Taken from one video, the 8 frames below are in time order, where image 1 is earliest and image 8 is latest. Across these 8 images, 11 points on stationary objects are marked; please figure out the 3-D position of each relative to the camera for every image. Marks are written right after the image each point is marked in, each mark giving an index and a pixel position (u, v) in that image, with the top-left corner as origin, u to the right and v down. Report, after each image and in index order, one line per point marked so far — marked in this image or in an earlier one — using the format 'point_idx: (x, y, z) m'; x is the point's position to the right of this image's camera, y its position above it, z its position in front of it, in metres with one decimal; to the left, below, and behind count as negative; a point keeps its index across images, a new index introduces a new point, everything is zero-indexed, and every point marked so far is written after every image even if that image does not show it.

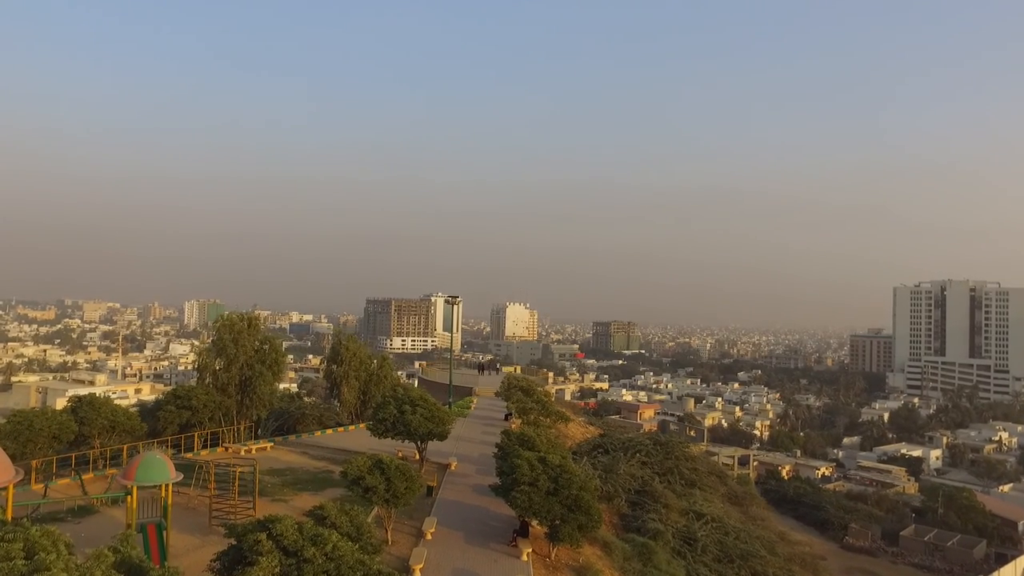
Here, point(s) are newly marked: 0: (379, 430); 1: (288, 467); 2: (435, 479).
0: (-2.1, -2.2, +10.7) m
1: (-3.6, -2.9, +11.0) m
2: (-1.2, -3.0, +10.5) m
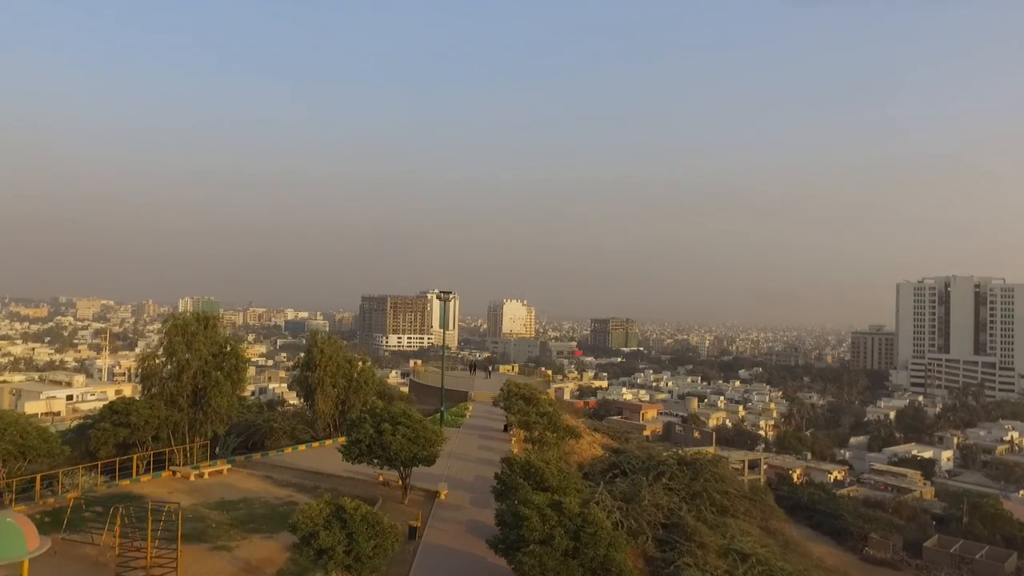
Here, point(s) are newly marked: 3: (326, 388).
0: (-2.1, -2.2, +8.8) m
1: (-3.6, -2.8, +9.1) m
2: (-1.1, -2.9, +8.7) m
3: (-3.8, -2.0, +13.9) m
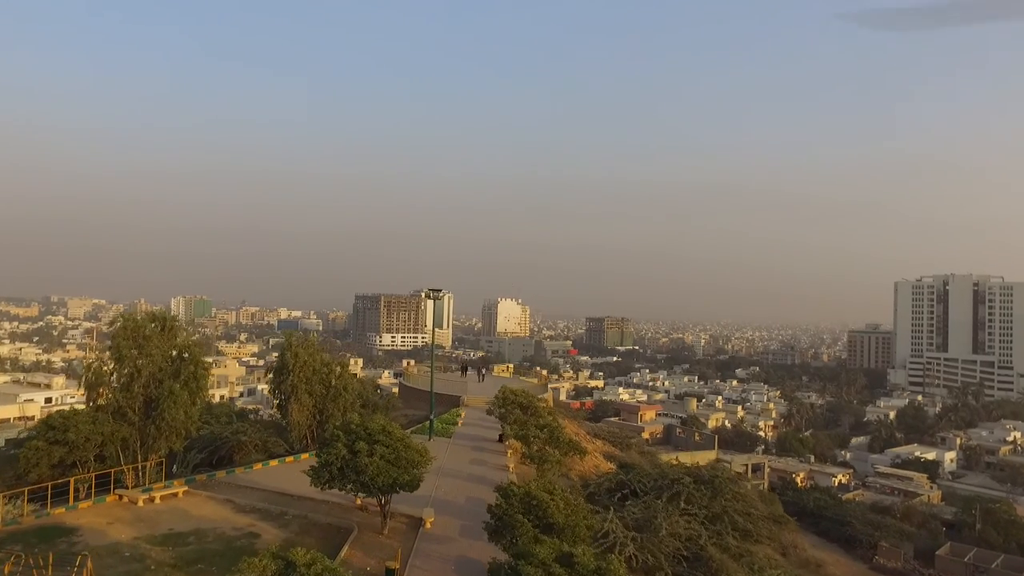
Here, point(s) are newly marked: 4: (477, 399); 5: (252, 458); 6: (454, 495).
0: (-2.1, -2.1, +7.6) m
1: (-3.6, -2.7, +7.9) m
2: (-1.2, -2.8, +7.4) m
3: (-3.8, -2.0, +12.6) m
4: (-1.0, -3.0, +18.9) m
5: (-4.3, -2.8, +11.3) m
6: (-0.8, -2.9, +9.7) m
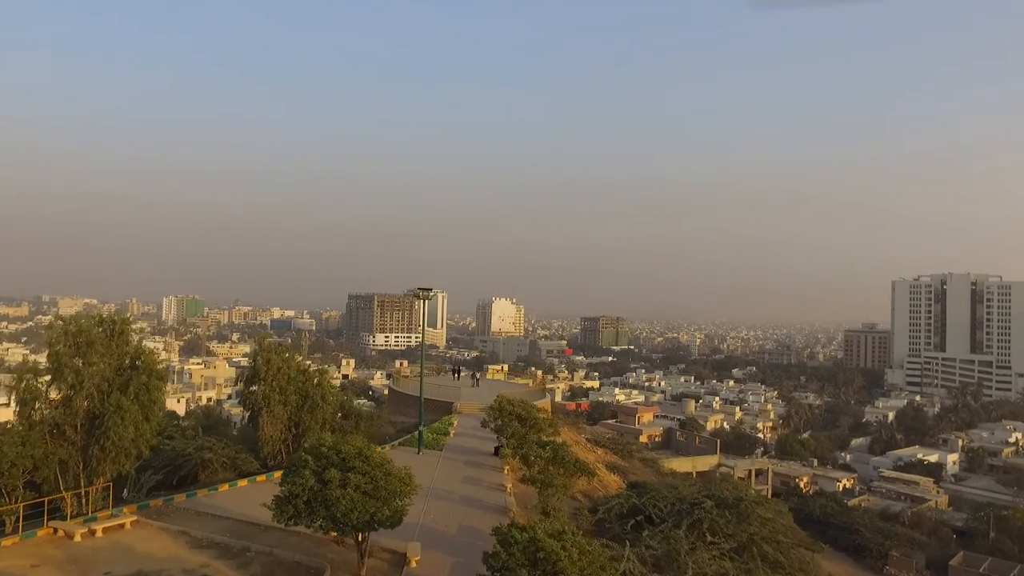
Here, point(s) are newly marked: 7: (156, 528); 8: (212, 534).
0: (-2.1, -2.1, +6.4) m
1: (-3.6, -2.7, +6.7) m
2: (-1.2, -2.8, +6.2) m
3: (-3.9, -1.9, +11.4) m
4: (-1.1, -3.0, +17.7) m
5: (-4.3, -2.8, +10.1) m
6: (-0.8, -2.9, +8.5) m
7: (-4.1, -2.7, +7.9) m
8: (-3.4, -2.8, +7.8) m
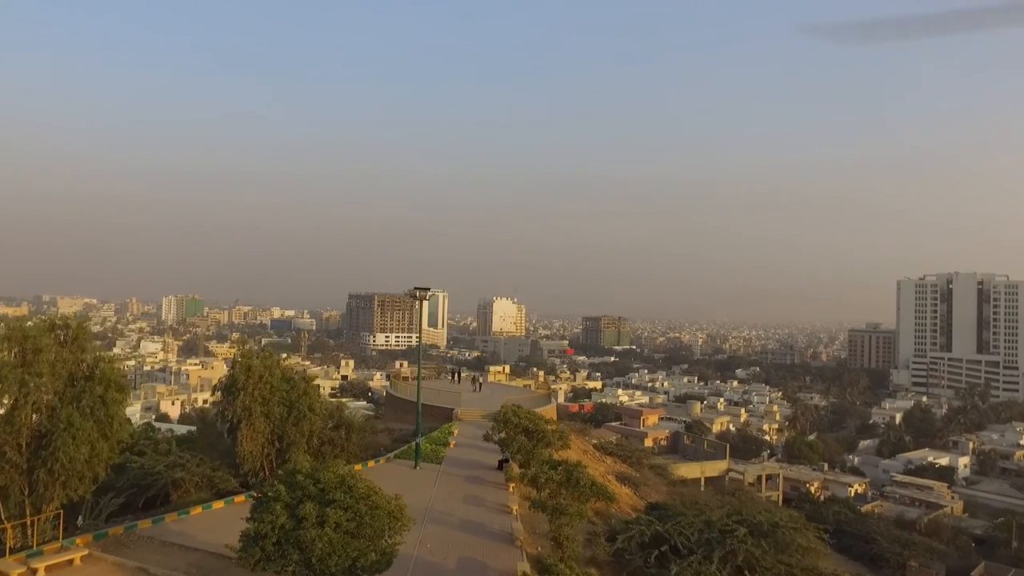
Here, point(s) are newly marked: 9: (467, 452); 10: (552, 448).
0: (-2.0, -2.1, +5.4) m
1: (-3.5, -2.7, +5.6) m
2: (-1.1, -2.8, +5.2) m
3: (-3.8, -1.9, +10.4) m
4: (-1.0, -3.0, +16.7) m
5: (-4.2, -2.8, +9.0) m
6: (-0.8, -2.9, +7.5) m
7: (-4.0, -2.7, +6.9) m
8: (-3.3, -2.7, +6.7) m
9: (-0.8, -3.1, +13.1) m
10: (+0.6, -2.2, +9.7) m
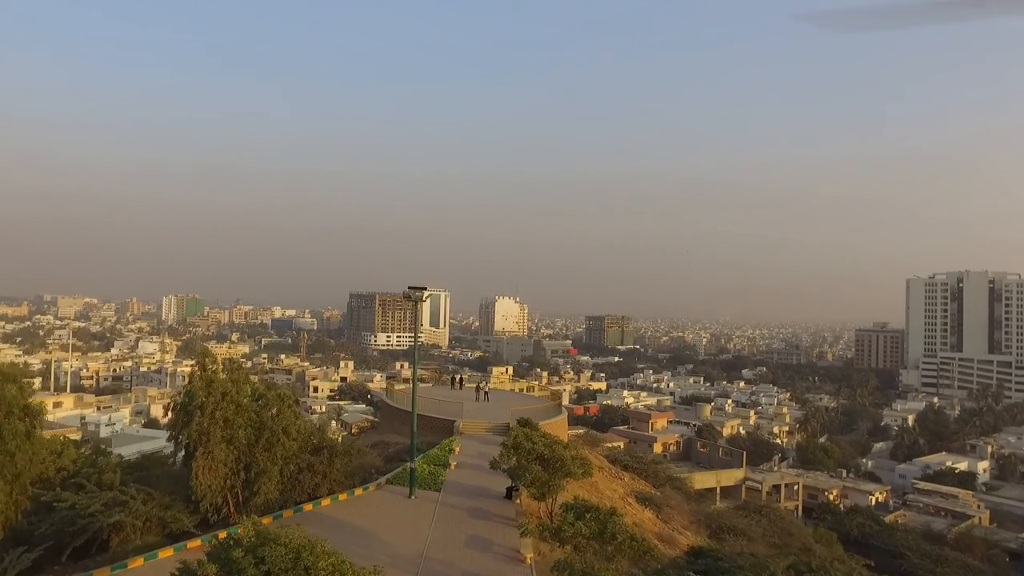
0: (-1.9, -2.1, +3.7) m
1: (-3.4, -2.7, +4.0) m
2: (-1.0, -2.8, +3.6) m
3: (-3.7, -1.9, +8.8) m
4: (-0.8, -3.0, +15.1) m
5: (-4.1, -2.8, +7.4) m
6: (-0.6, -2.9, +5.9) m
7: (-3.9, -2.7, +5.3) m
8: (-3.2, -2.8, +5.1) m
9: (-0.7, -3.1, +11.5) m
10: (+0.8, -2.2, +8.1) m
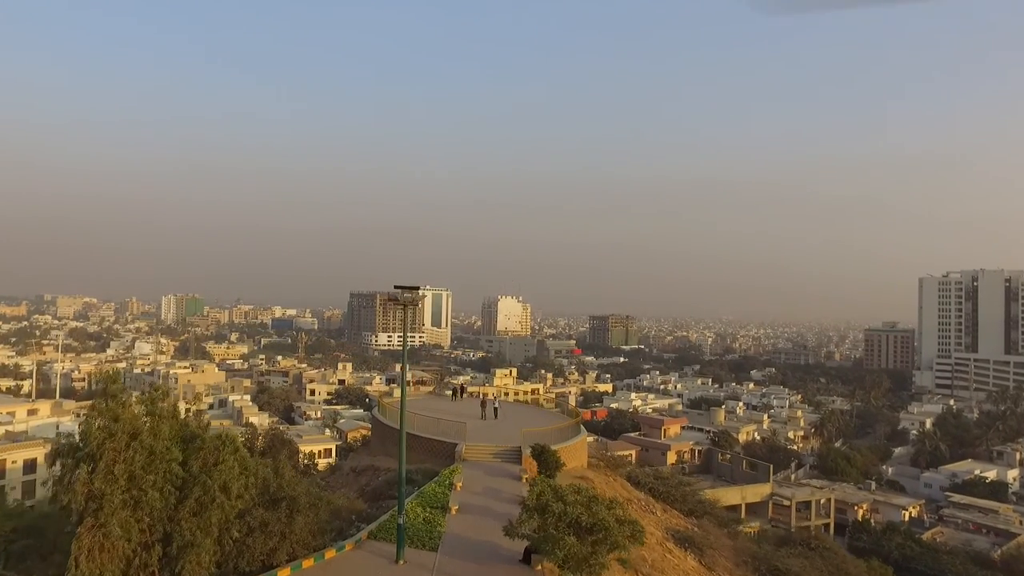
0: (-1.7, -2.1, +1.4) m
1: (-3.2, -2.7, +1.7) m
2: (-0.8, -2.8, +1.2) m
3: (-3.4, -1.9, +6.4) m
4: (-0.6, -3.0, +12.7) m
5: (-3.9, -2.8, +5.1) m
6: (-0.4, -2.9, +3.5) m
7: (-3.7, -2.7, +2.9) m
8: (-3.0, -2.8, +2.8) m
9: (-0.5, -3.1, +9.1) m
10: (+1.0, -2.2, +5.8) m
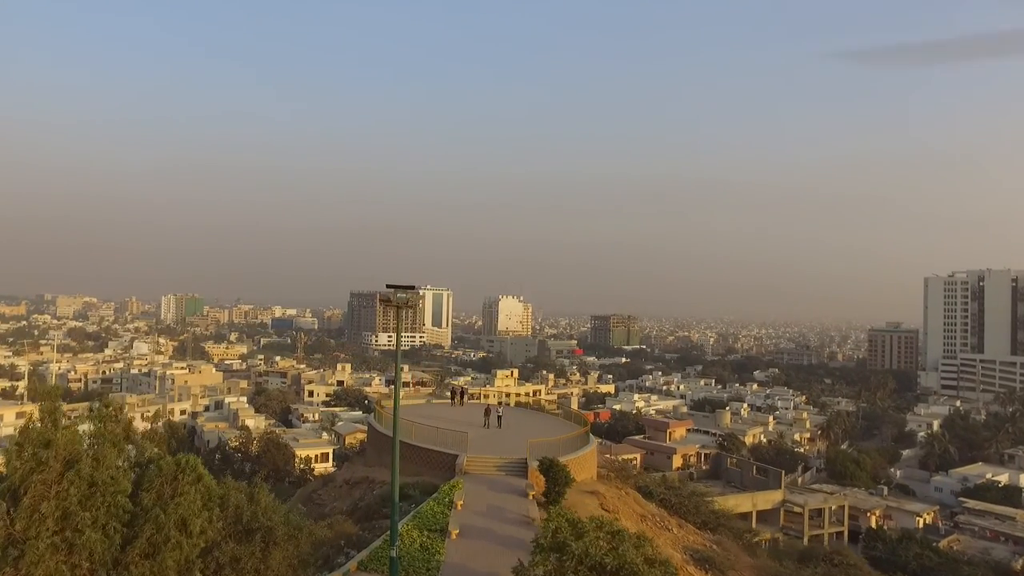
0: (-1.6, -2.1, +0.5) m
1: (-3.1, -2.7, +0.7) m
2: (-0.7, -2.8, +0.3) m
3: (-3.4, -1.9, +5.5) m
4: (-0.5, -3.0, +11.8) m
5: (-3.8, -2.8, +4.2) m
6: (-0.3, -2.9, +2.6) m
7: (-3.6, -2.7, +2.0) m
8: (-2.9, -2.7, +1.9) m
9: (-0.4, -3.1, +8.2) m
10: (+1.1, -2.2, +4.8) m
